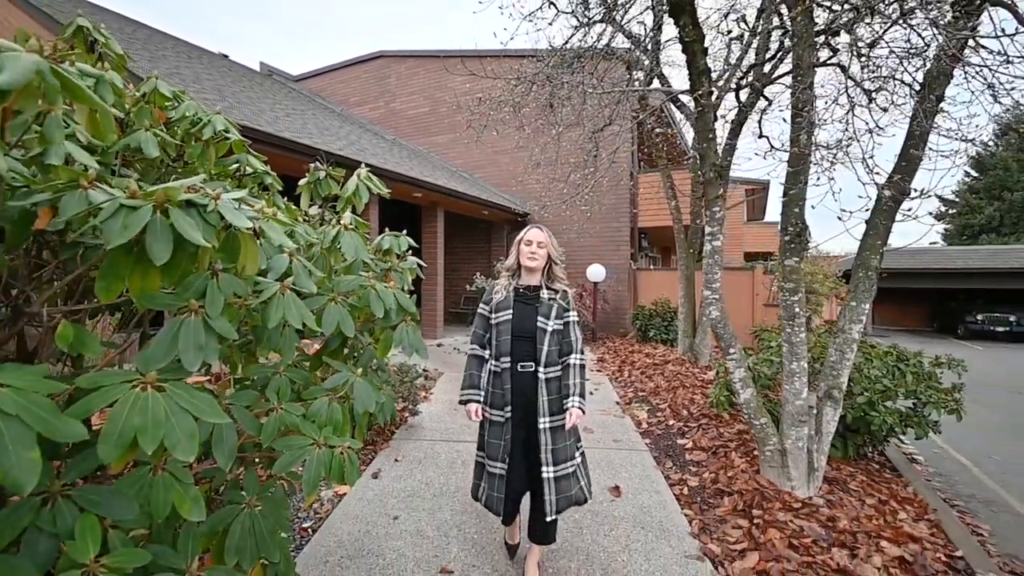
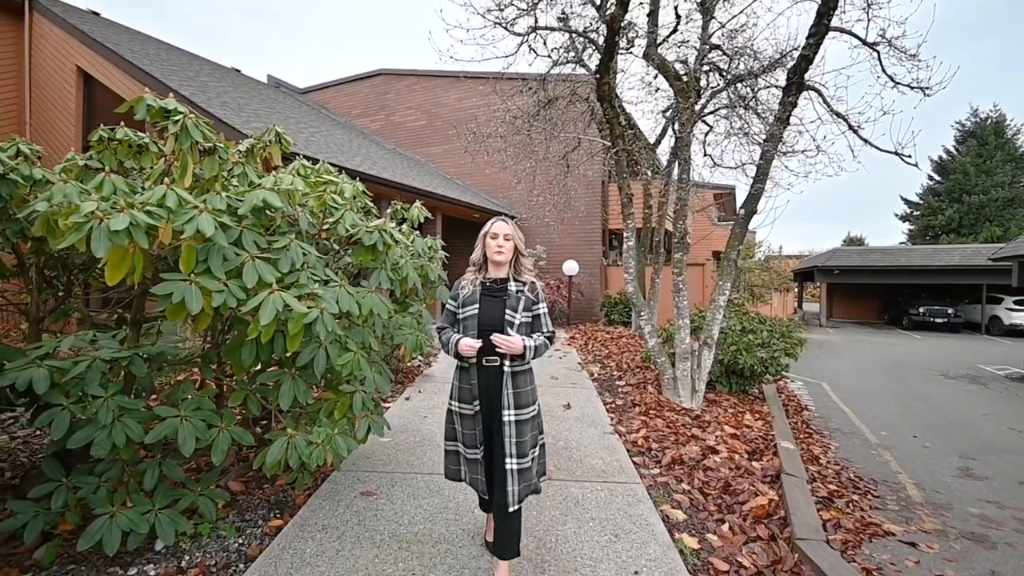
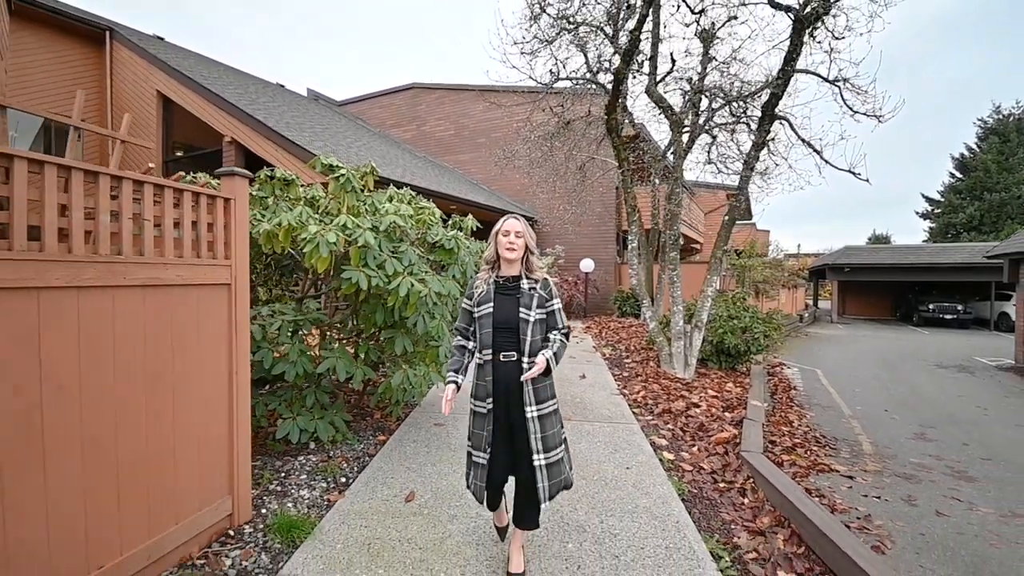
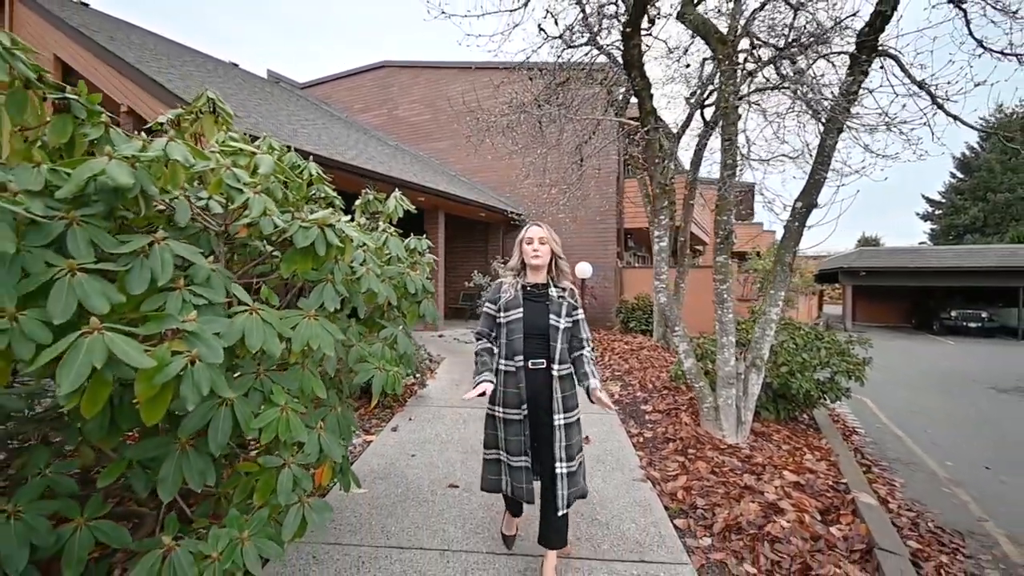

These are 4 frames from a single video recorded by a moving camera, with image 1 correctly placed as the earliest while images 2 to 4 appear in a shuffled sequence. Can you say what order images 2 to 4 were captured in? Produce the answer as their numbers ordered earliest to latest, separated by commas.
4, 2, 3
